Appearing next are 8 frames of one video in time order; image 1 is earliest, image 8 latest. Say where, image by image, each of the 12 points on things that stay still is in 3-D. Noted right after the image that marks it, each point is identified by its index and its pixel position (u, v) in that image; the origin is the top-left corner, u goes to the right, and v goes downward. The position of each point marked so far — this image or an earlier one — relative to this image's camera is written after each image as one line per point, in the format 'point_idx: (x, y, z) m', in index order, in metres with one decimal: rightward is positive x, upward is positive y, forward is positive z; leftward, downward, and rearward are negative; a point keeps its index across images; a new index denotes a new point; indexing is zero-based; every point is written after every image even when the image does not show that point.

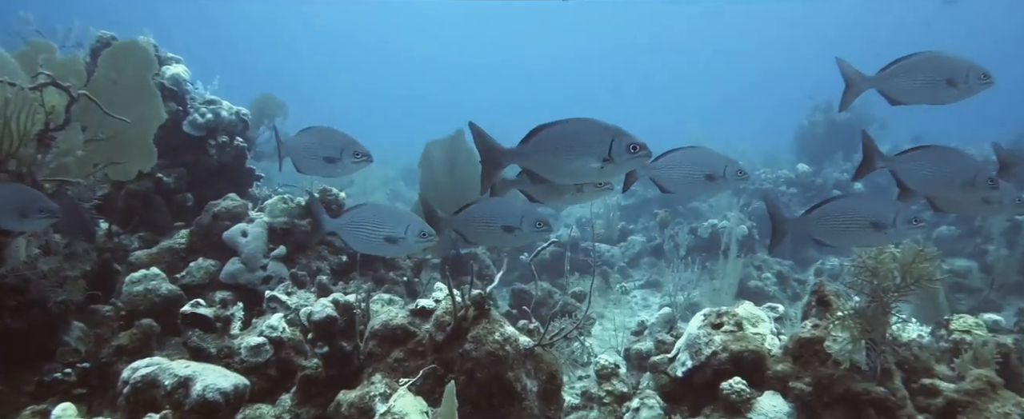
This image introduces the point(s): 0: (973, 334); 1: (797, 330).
0: (+4.5, -1.2, +6.3) m
1: (+2.5, -1.1, +5.7) m
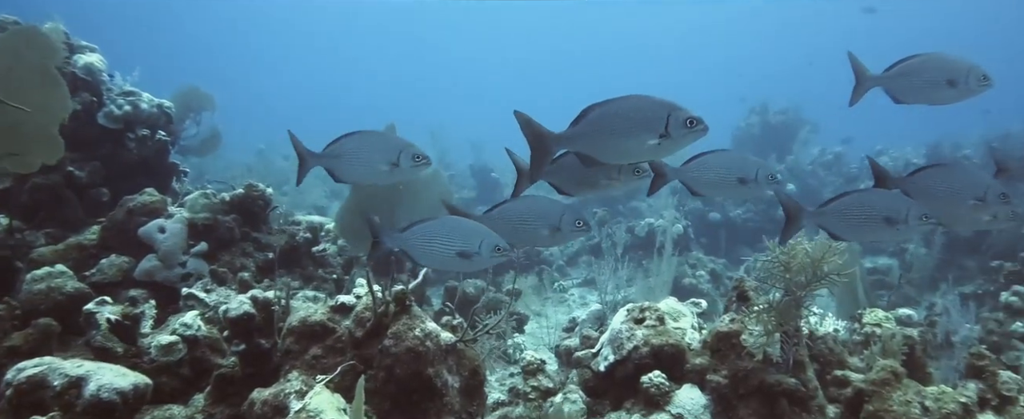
0: (+3.8, -1.2, +6.6) m
1: (+1.8, -1.0, +5.8) m
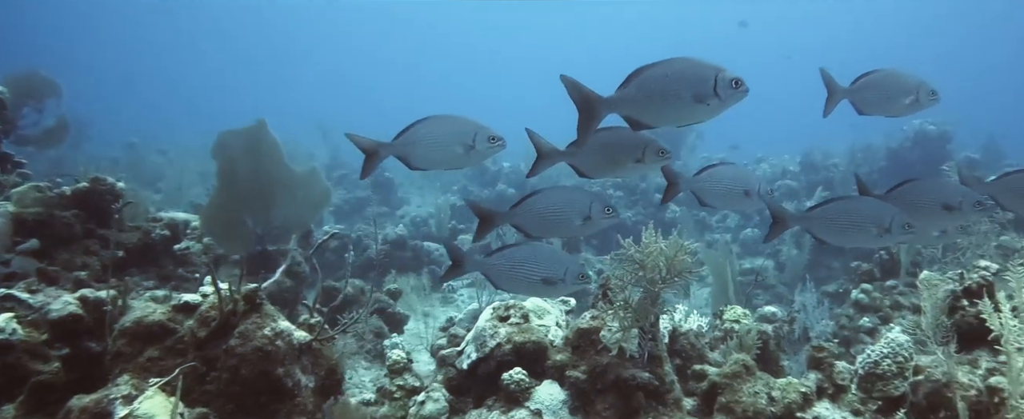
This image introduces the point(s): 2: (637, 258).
0: (+2.5, -1.2, +7.0) m
1: (+0.6, -1.1, +6.0) m
2: (+1.1, -0.5, +5.9) m
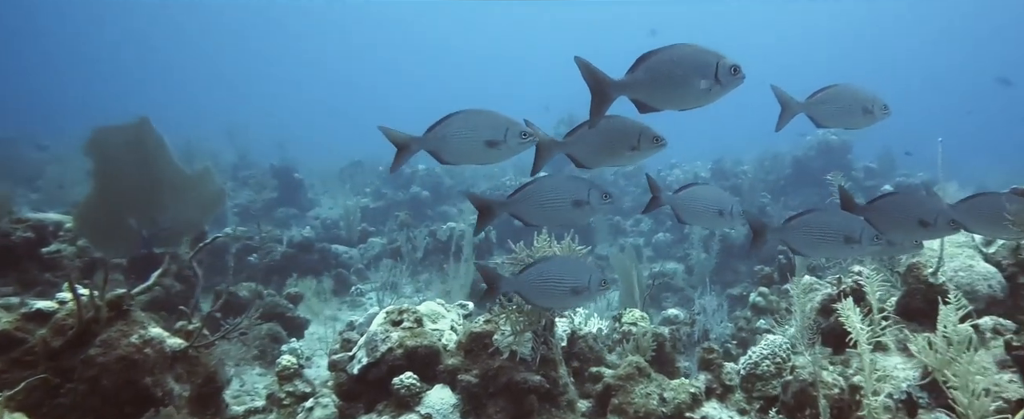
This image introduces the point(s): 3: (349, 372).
0: (+1.4, -1.3, +7.2) m
1: (-0.4, -1.1, +6.0) m
2: (+0.1, -0.5, +6.0) m
3: (-1.5, -1.5, +5.7) m
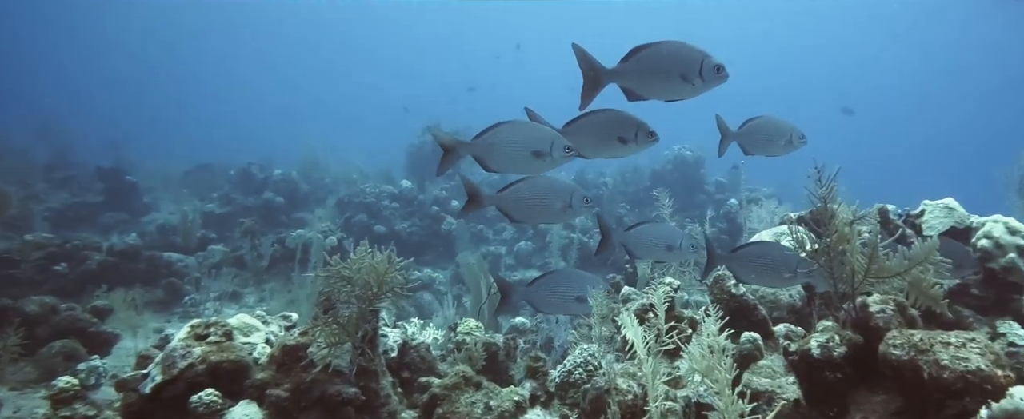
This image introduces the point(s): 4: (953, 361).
0: (-0.4, -1.4, +7.3) m
1: (-2.1, -1.2, +5.9) m
2: (-1.6, -0.6, +5.9) m
3: (-3.1, -1.5, +5.5) m
4: (+3.5, -1.2, +5.1) m
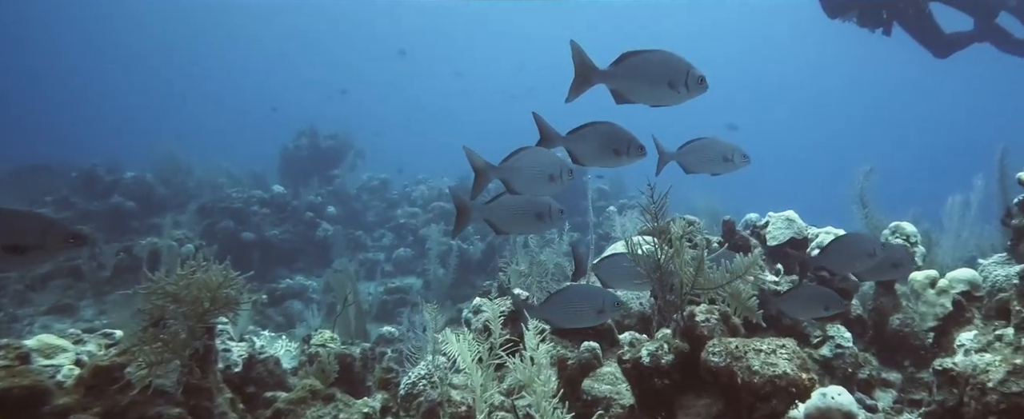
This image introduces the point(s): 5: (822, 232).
0: (-2.1, -1.5, +7.2) m
1: (-3.5, -1.3, +5.6) m
2: (-3.0, -0.7, +5.7) m
3: (-4.5, -1.6, +5.0) m
4: (+2.1, -1.3, +5.5) m
5: (+3.9, -0.3, +8.1) m
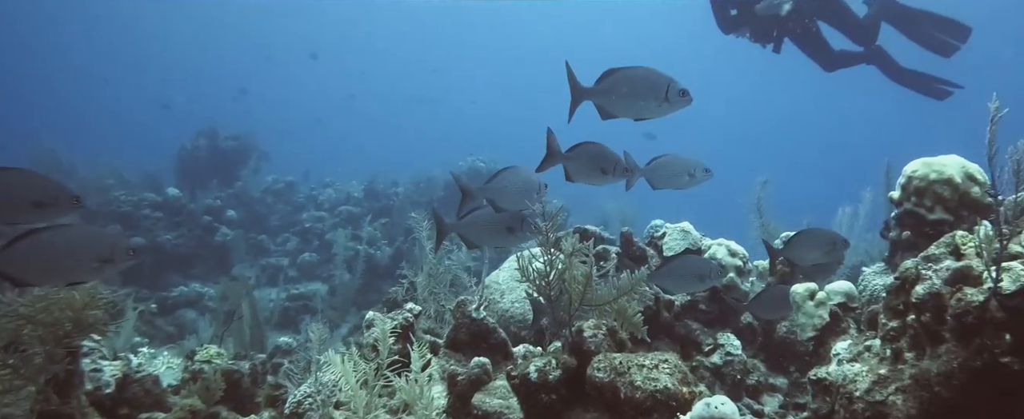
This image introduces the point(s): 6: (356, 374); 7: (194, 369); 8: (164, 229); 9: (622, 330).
0: (-3.2, -1.6, +6.8) m
1: (-4.5, -1.4, +5.1) m
2: (-4.0, -0.8, +5.3) m
3: (-5.4, -1.7, +4.5) m
4: (+1.1, -1.5, +5.6) m
5: (+2.7, -0.4, +8.3) m
6: (-1.4, -1.4, +5.5) m
7: (-3.4, -1.7, +6.8) m
8: (-8.7, -0.4, +16.2) m
9: (+1.1, -1.2, +6.2) m
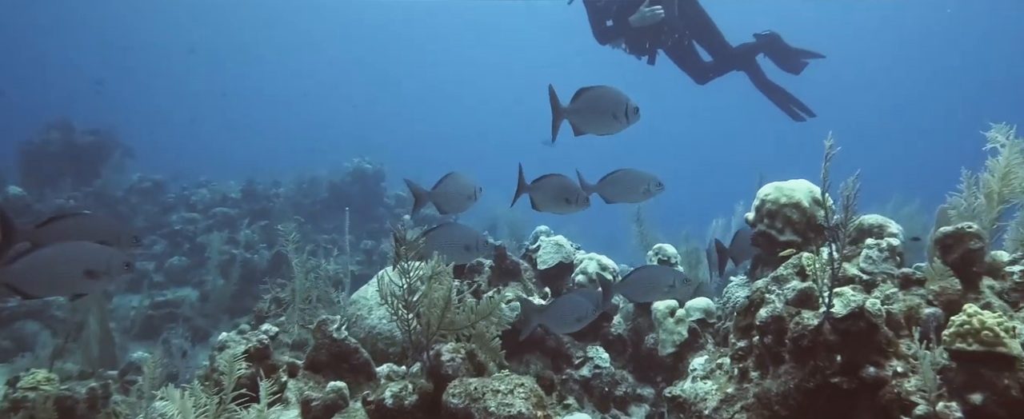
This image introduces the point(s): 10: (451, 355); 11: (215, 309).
0: (-4.6, -1.8, +6.3) m
1: (-5.7, -1.5, +4.4) m
2: (-5.2, -1.0, +4.6) m
3: (-6.5, -1.9, +3.7) m
4: (-0.1, -1.7, +5.6) m
5: (+1.0, -0.6, +8.5) m
6: (-2.6, -1.6, +5.2) m
7: (-4.8, -1.8, +6.2) m
8: (-11.1, -0.2, +14.9) m
9: (-0.3, -1.4, +6.2) m
10: (-0.6, -1.4, +6.0) m
11: (-4.8, -1.6, +11.4) m
